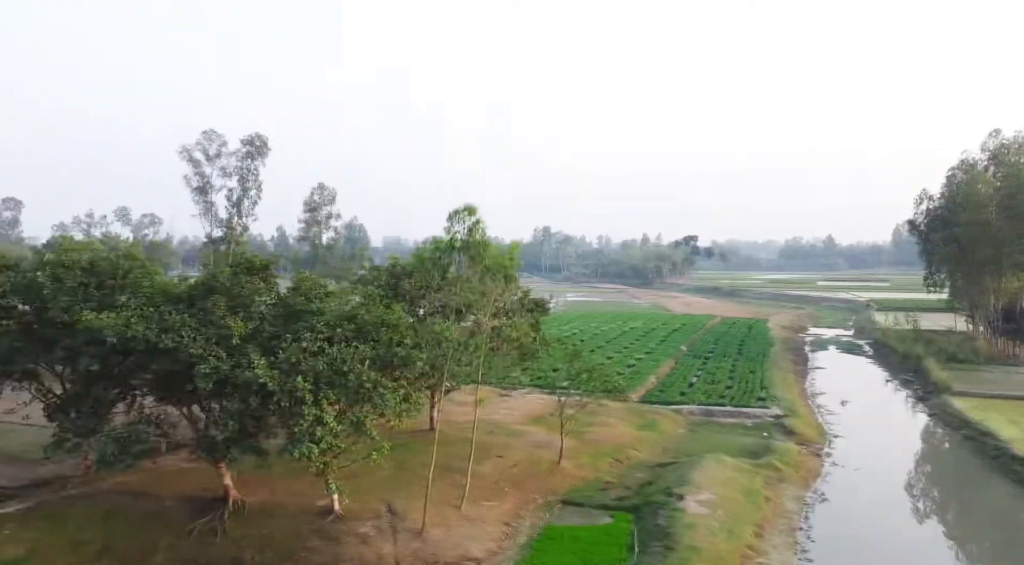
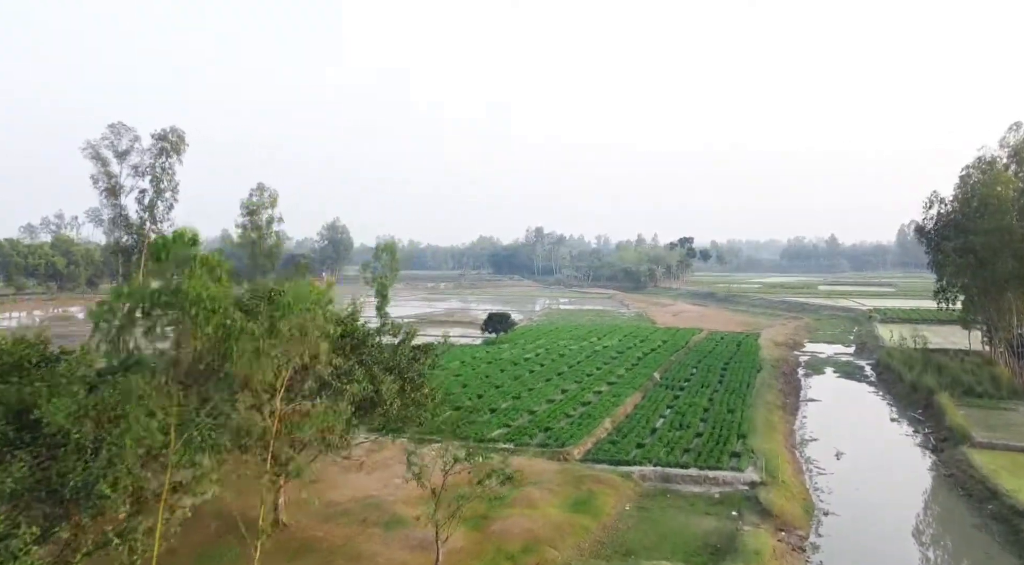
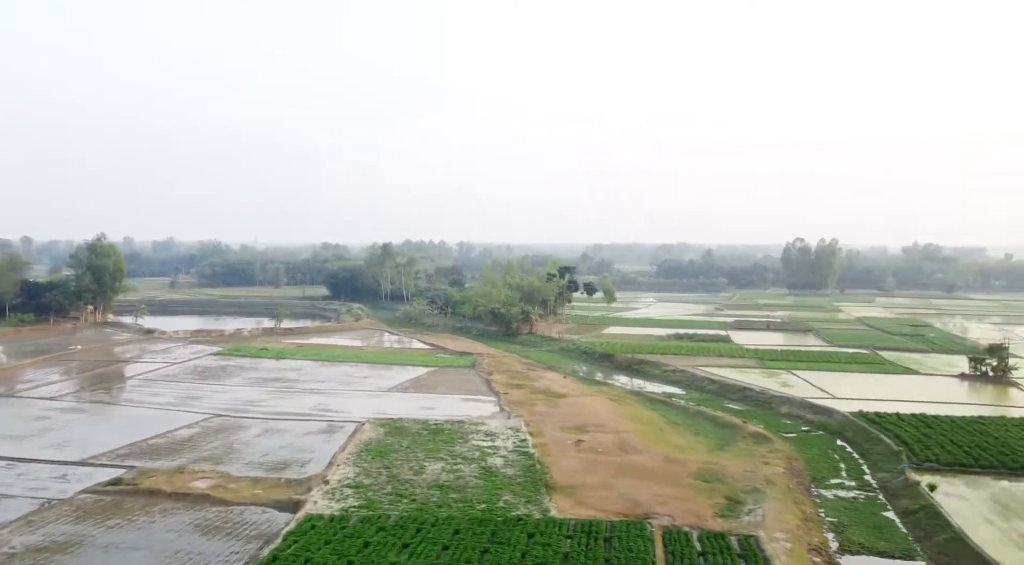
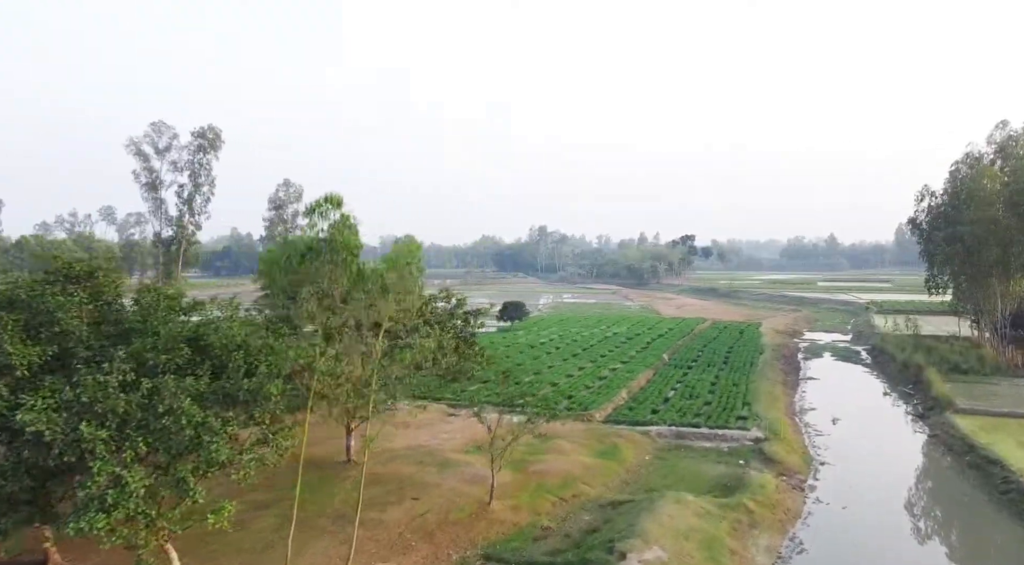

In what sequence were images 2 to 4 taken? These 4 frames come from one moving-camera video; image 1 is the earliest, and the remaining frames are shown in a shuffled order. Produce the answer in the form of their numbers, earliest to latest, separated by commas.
4, 2, 3
